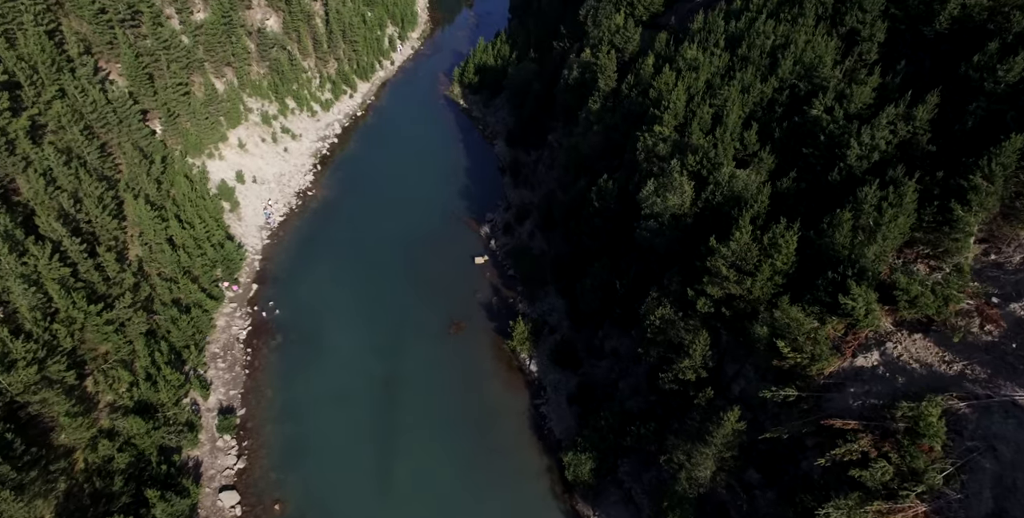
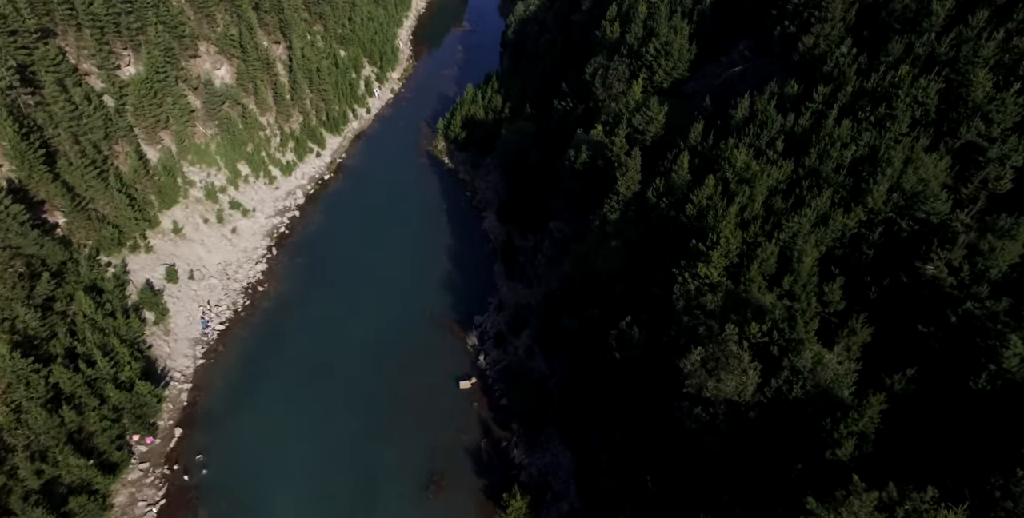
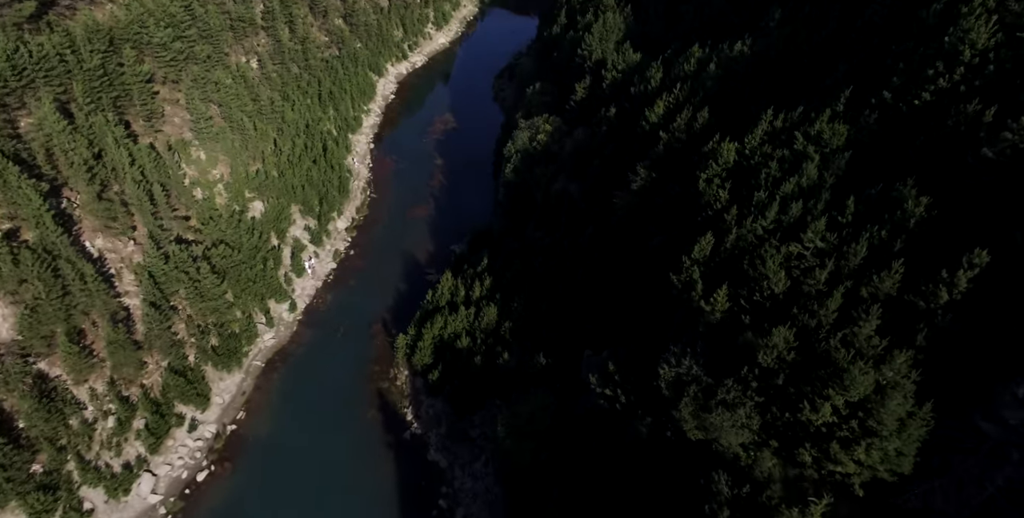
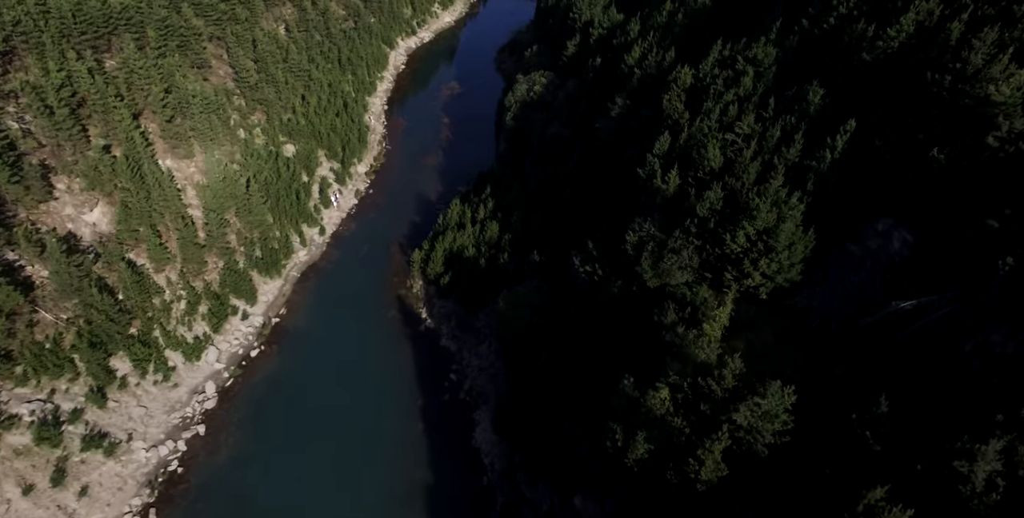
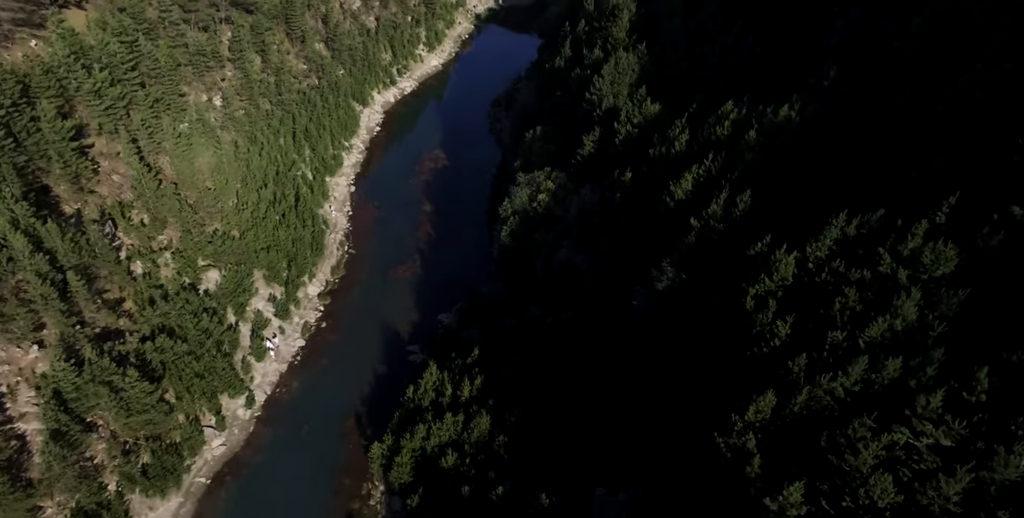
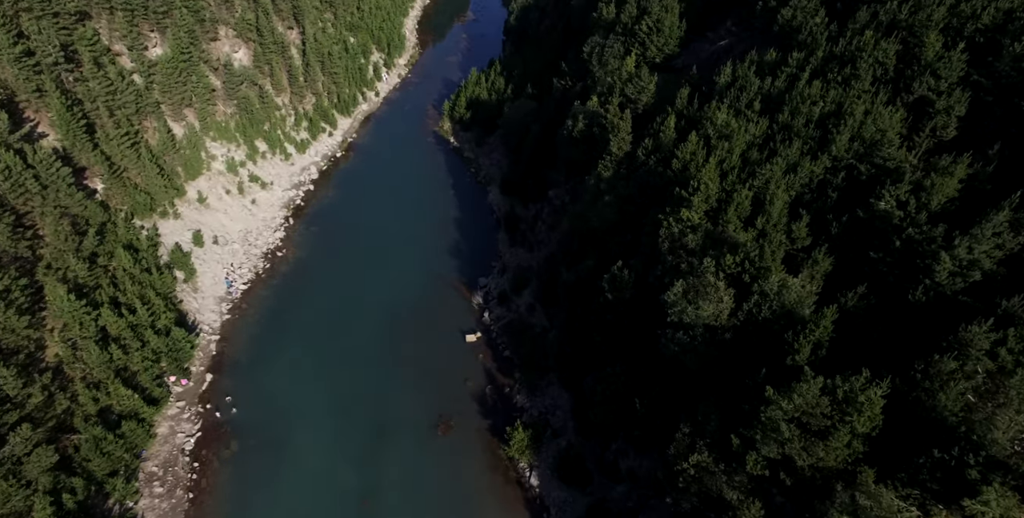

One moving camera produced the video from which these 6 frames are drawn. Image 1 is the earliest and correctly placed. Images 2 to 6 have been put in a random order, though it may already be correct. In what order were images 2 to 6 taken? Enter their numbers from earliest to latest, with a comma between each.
6, 2, 4, 3, 5
